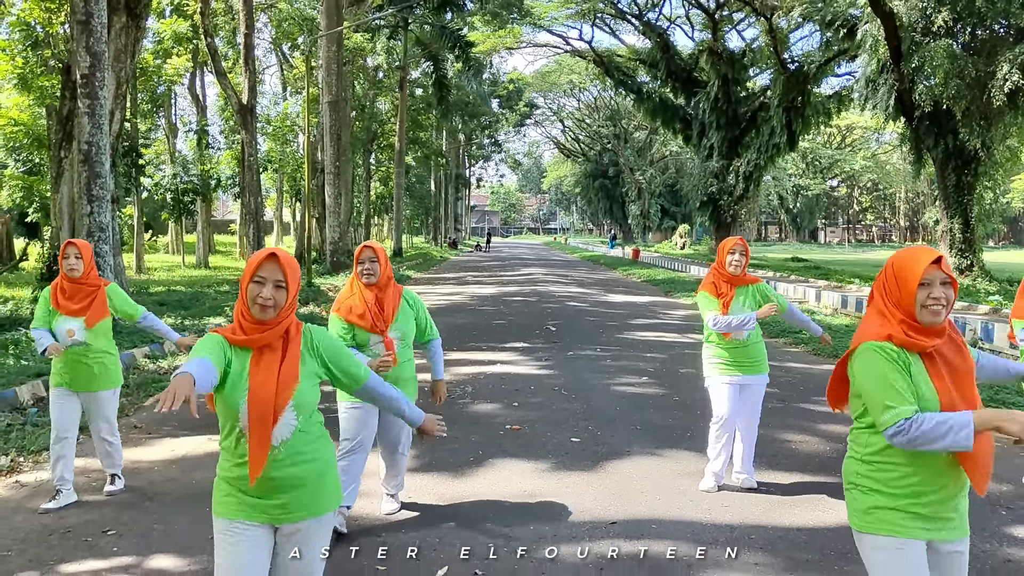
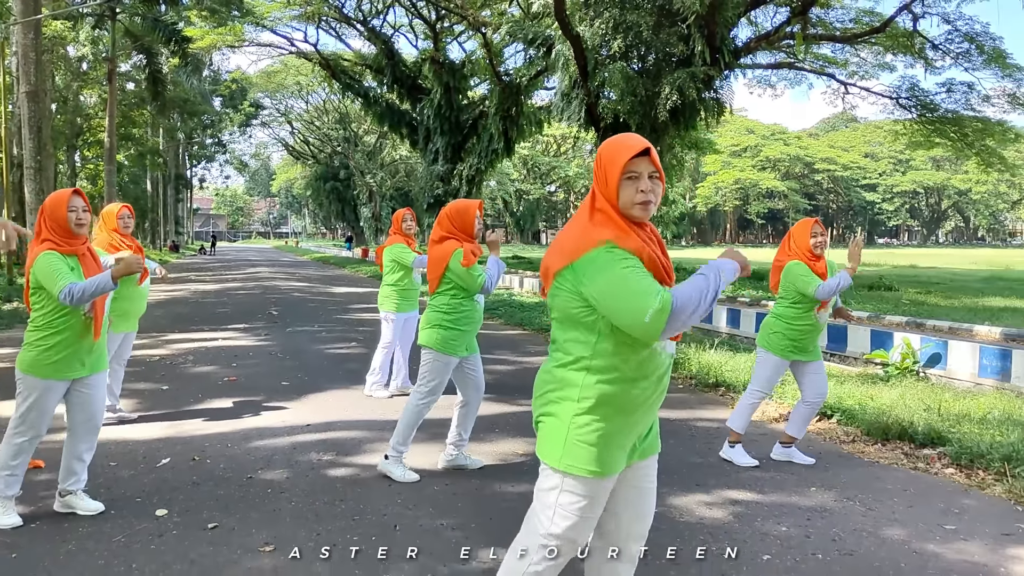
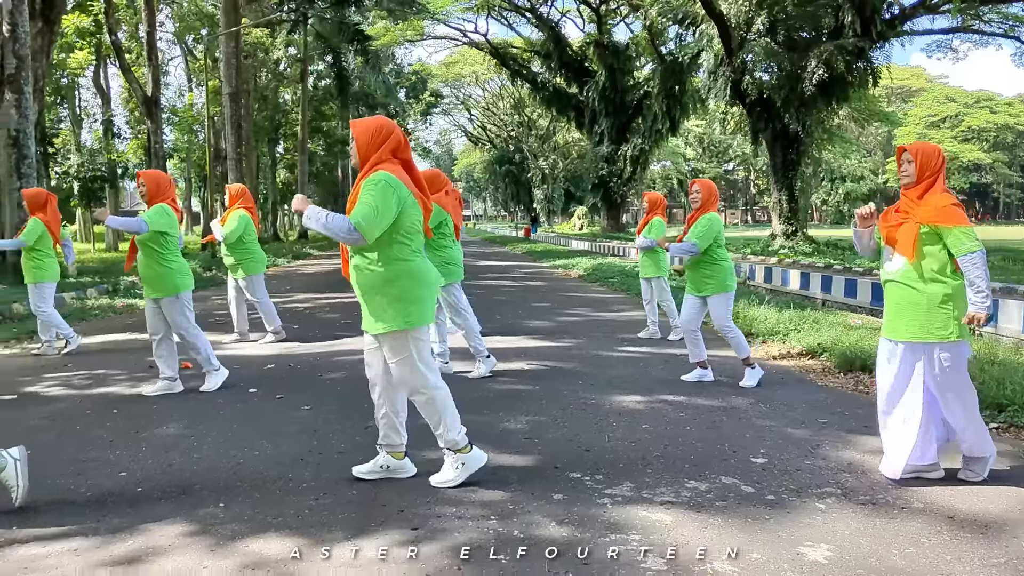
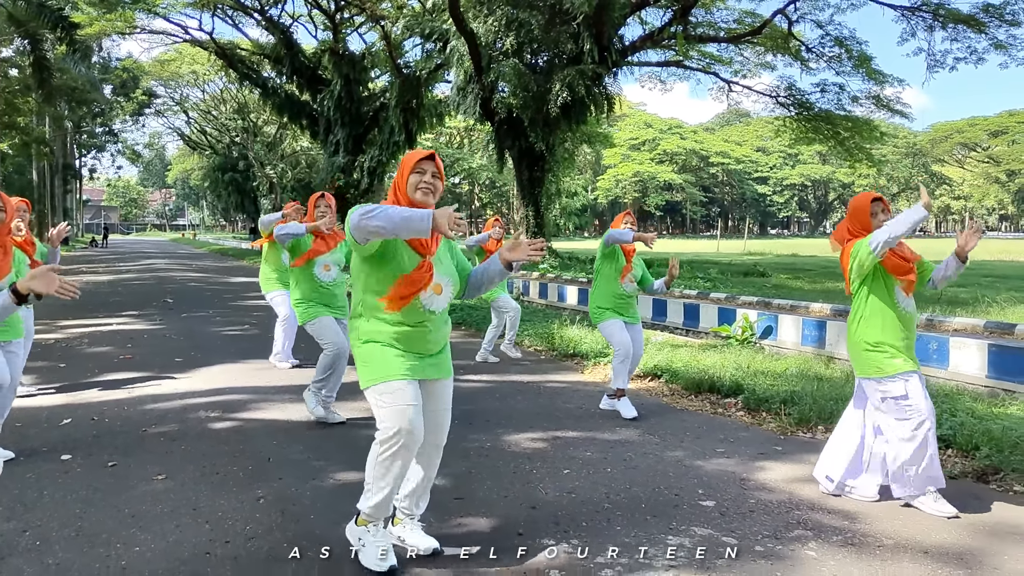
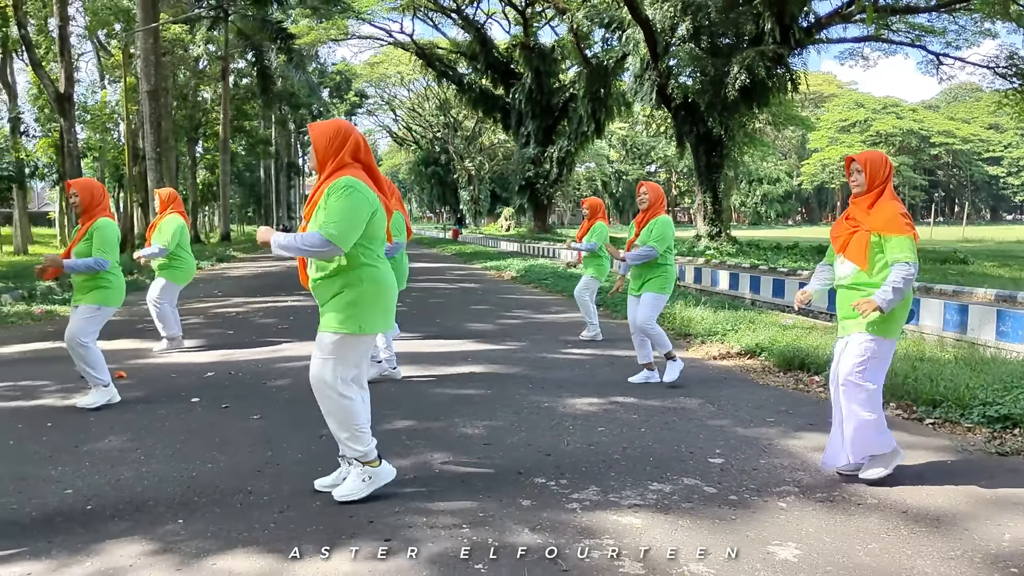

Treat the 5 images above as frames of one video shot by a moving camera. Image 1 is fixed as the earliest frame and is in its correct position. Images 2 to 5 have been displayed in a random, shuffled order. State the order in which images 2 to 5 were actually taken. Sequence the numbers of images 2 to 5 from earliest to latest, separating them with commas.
2, 4, 5, 3
